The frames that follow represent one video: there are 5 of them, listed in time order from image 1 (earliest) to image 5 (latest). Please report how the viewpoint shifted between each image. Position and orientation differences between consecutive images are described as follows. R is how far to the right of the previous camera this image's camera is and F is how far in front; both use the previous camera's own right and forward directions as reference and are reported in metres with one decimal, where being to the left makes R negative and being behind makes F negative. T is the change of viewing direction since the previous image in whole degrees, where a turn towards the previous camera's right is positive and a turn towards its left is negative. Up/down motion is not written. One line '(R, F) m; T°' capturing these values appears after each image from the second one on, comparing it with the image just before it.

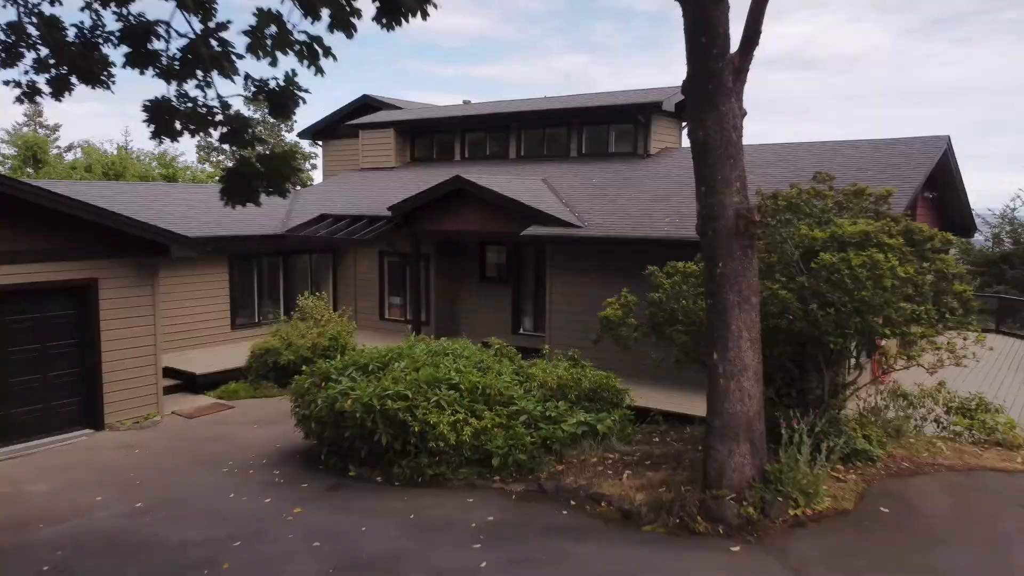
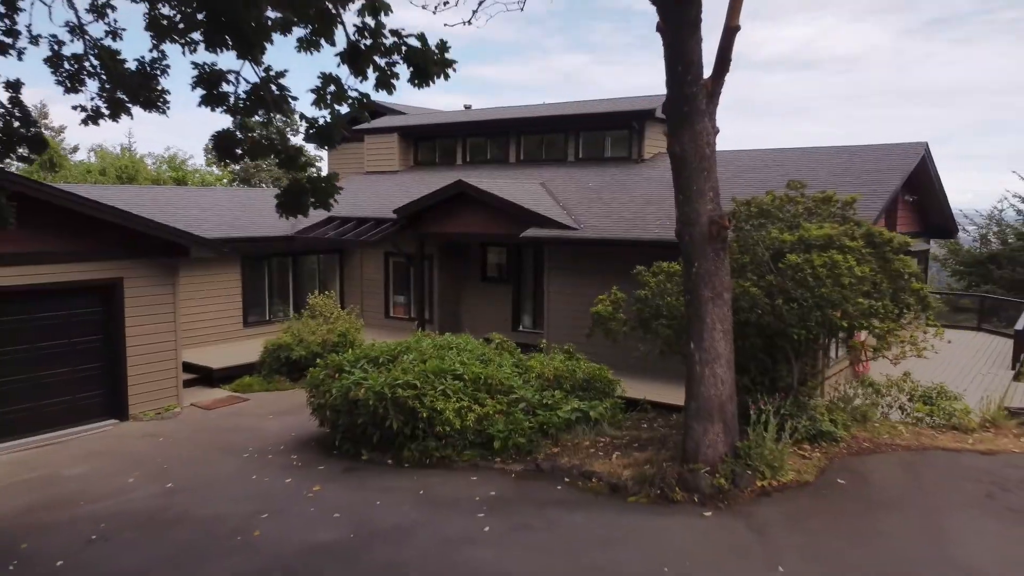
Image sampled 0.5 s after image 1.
(0.0, -0.8) m; 0°
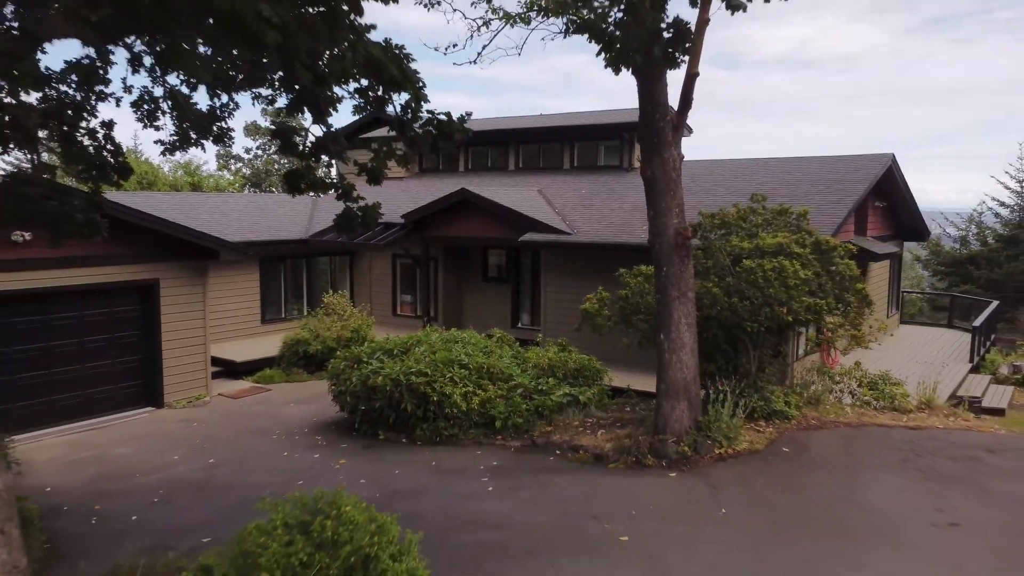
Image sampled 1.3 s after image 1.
(0.0, -1.3) m; 0°
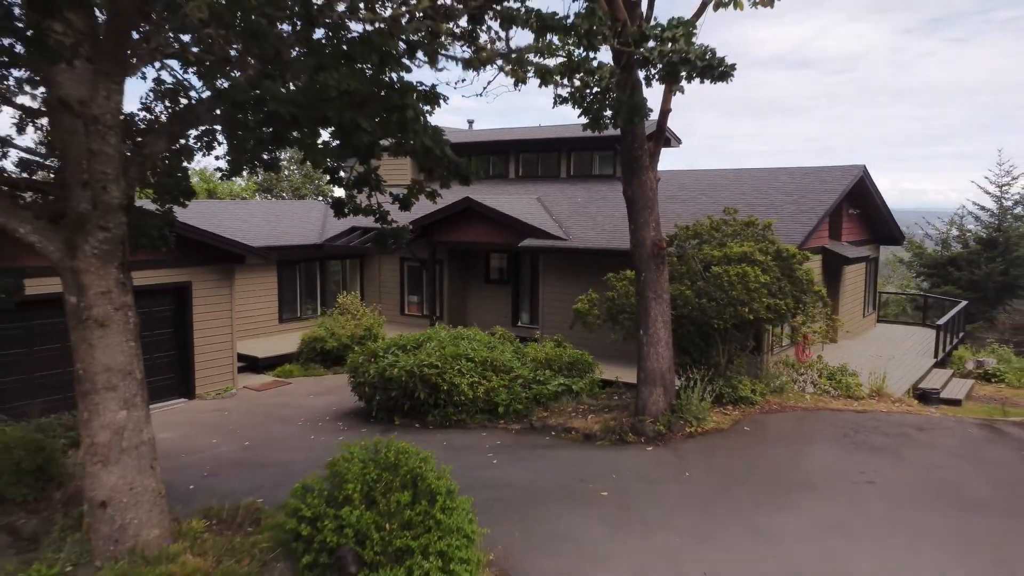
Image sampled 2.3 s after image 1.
(0.0, -1.3) m; 0°
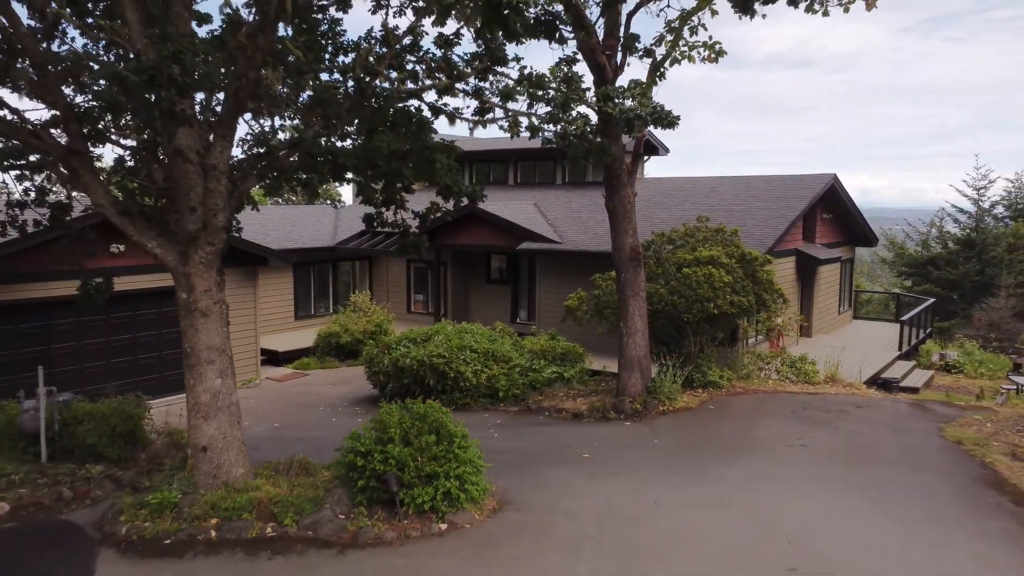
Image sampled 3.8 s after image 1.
(0.0, -1.5) m; 0°
